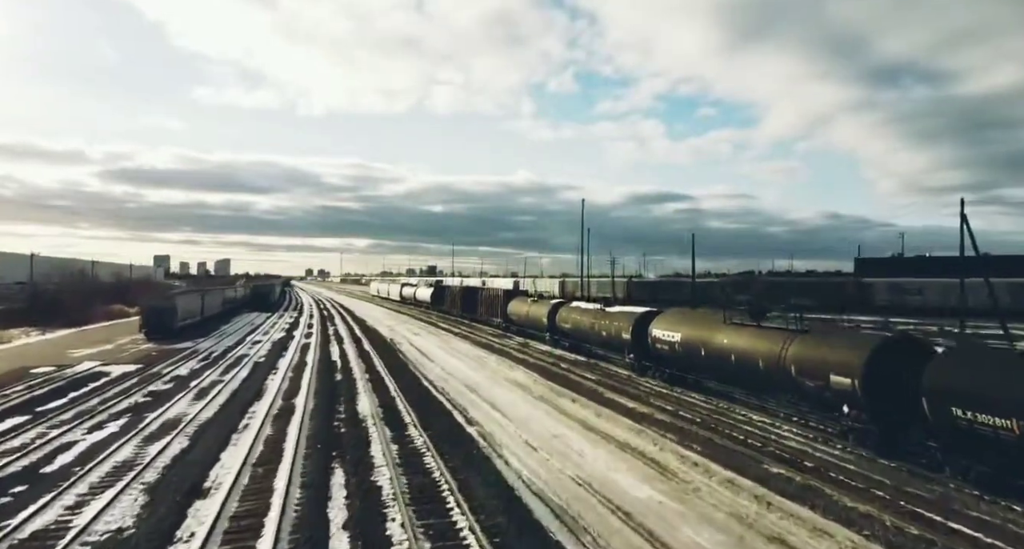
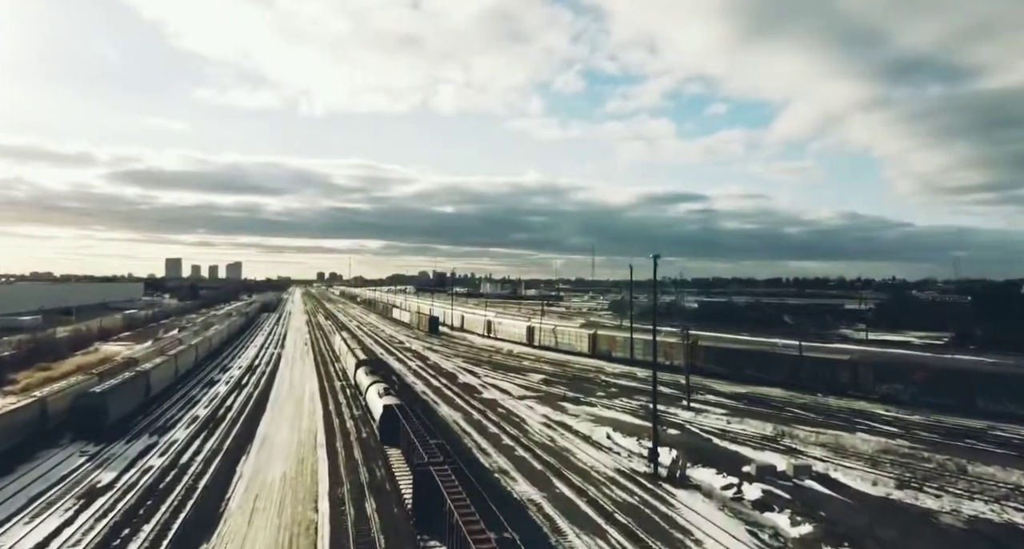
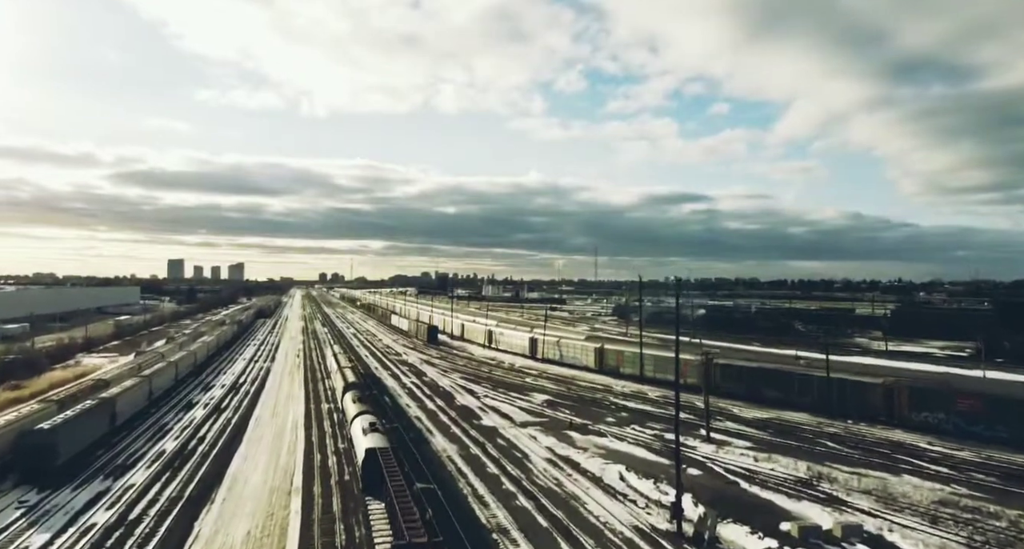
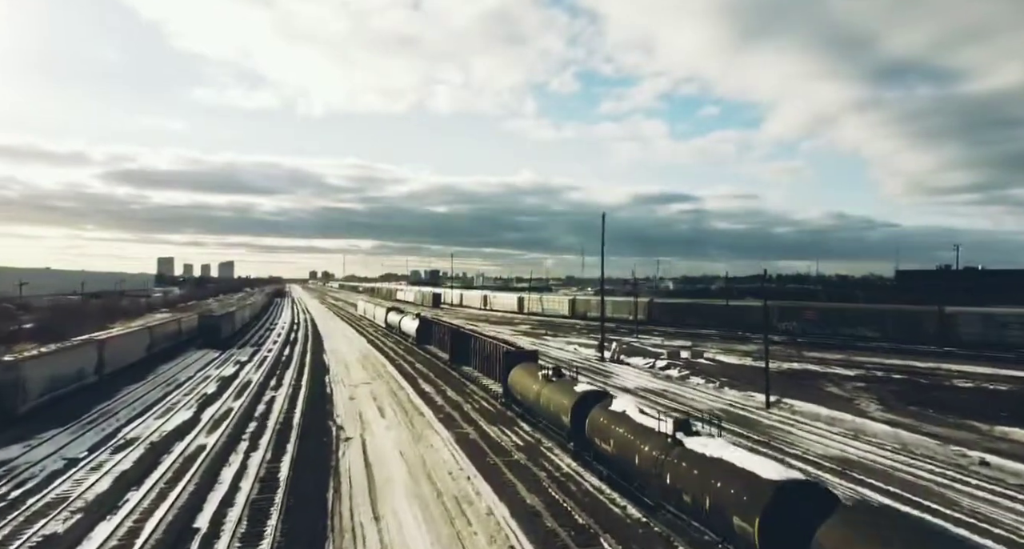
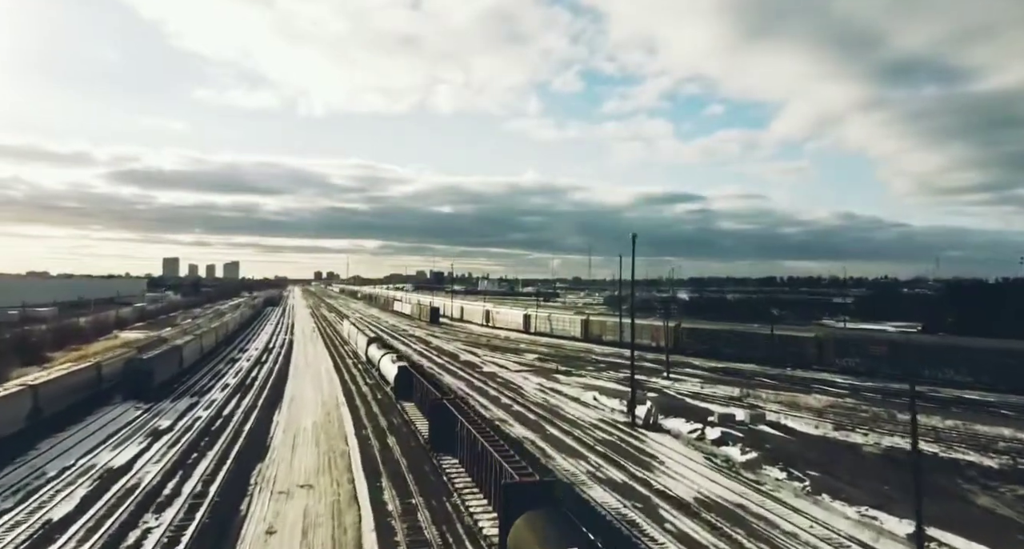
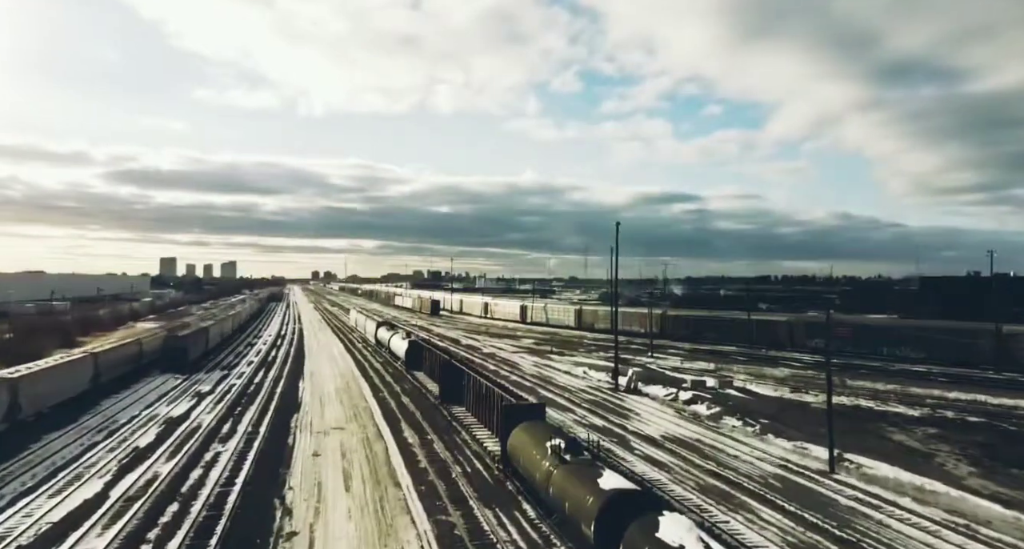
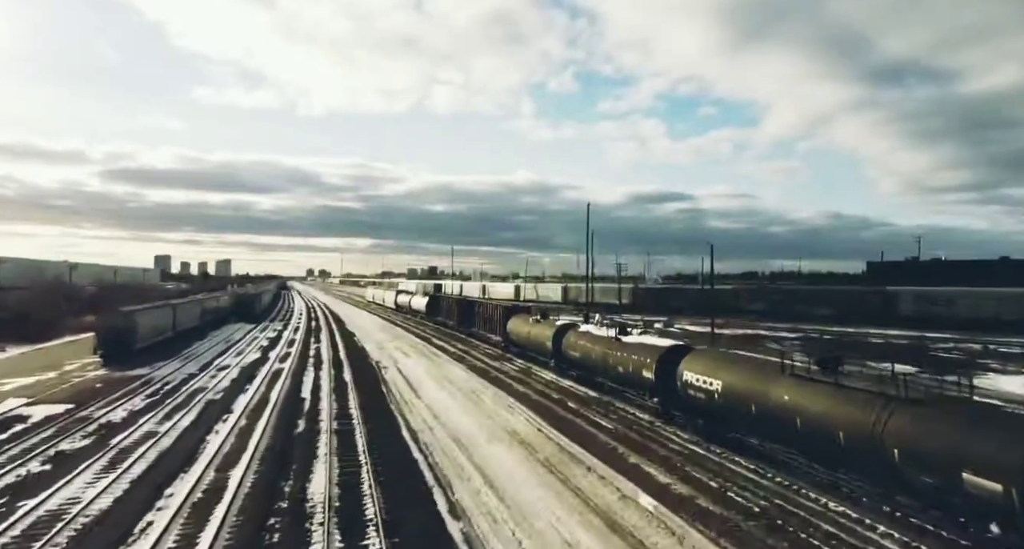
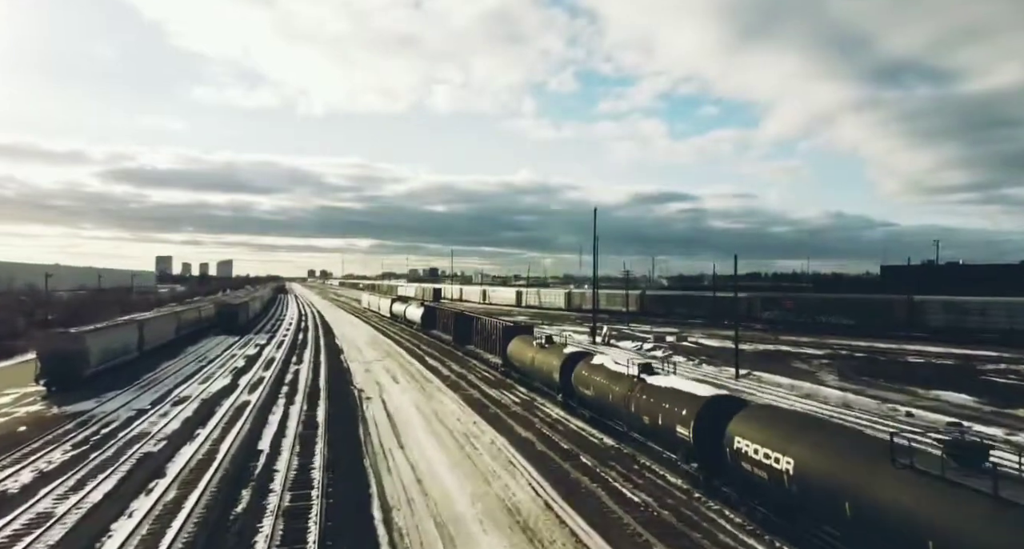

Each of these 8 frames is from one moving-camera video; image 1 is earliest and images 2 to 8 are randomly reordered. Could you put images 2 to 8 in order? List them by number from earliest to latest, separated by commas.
7, 8, 4, 6, 5, 2, 3
